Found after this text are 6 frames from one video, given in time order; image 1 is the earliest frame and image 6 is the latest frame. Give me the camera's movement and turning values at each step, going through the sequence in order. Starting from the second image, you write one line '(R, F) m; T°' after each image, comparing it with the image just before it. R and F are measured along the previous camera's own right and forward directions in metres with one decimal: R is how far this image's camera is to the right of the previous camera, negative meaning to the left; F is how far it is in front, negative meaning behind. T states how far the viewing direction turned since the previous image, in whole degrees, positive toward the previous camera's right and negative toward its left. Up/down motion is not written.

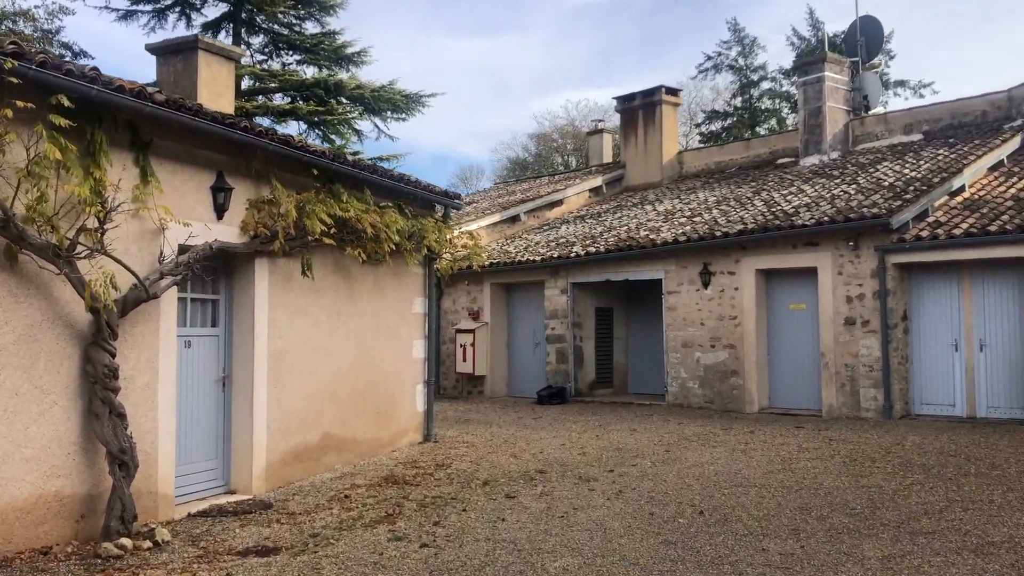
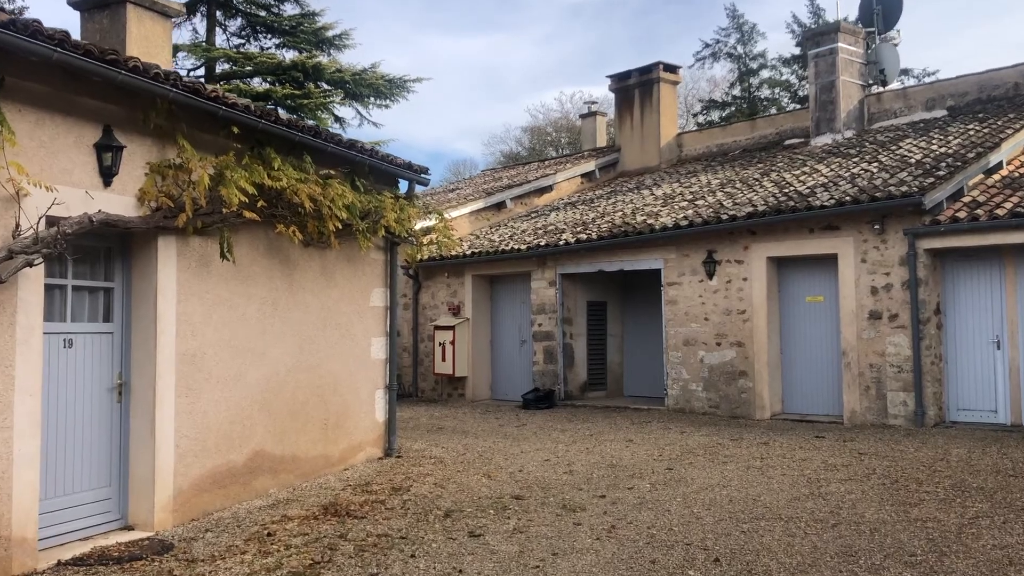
(+0.2, +1.2) m; 0°
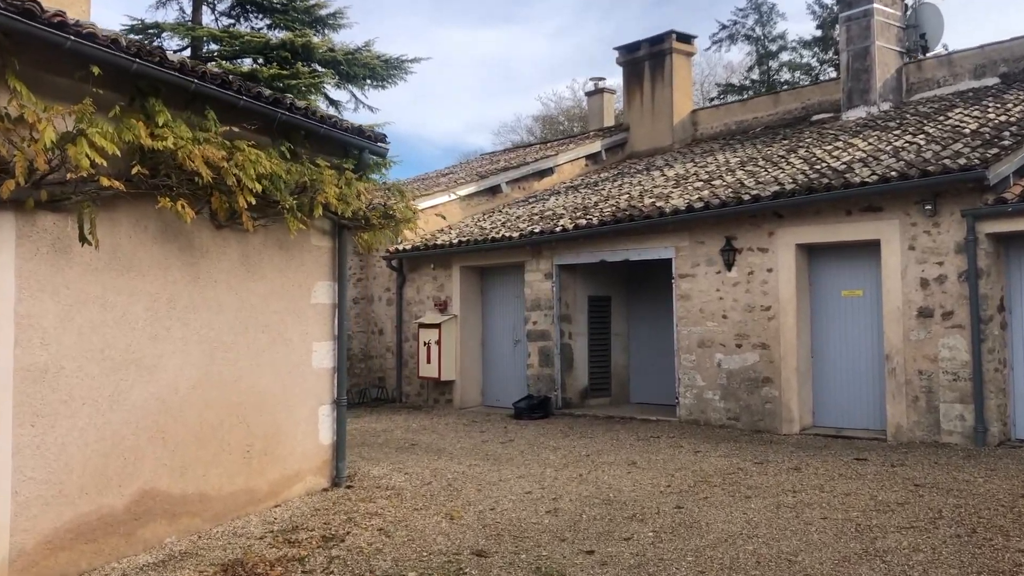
(+0.3, +1.3) m; -1°
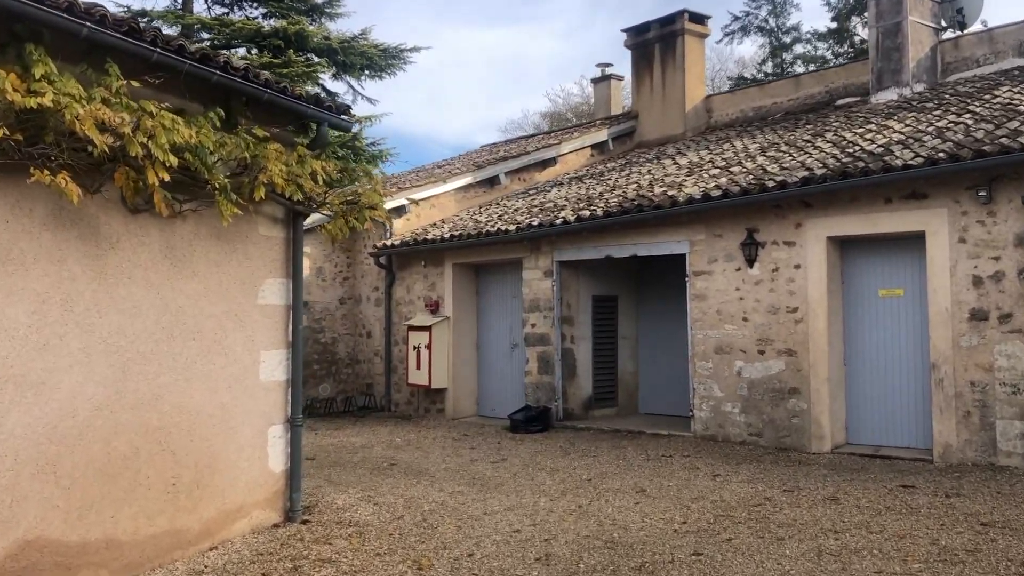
(+0.1, +0.9) m; -1°
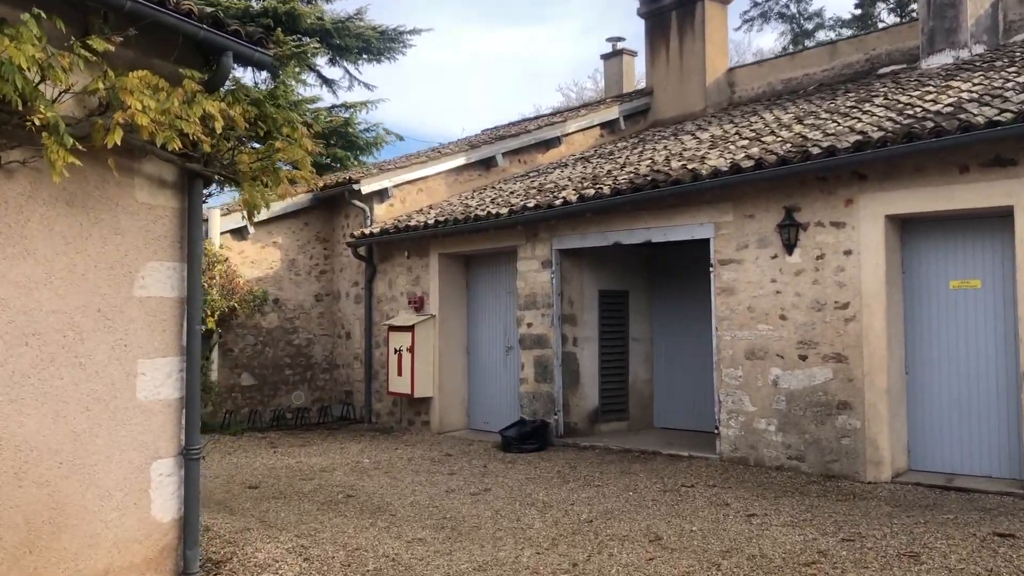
(+0.2, +1.3) m; -1°
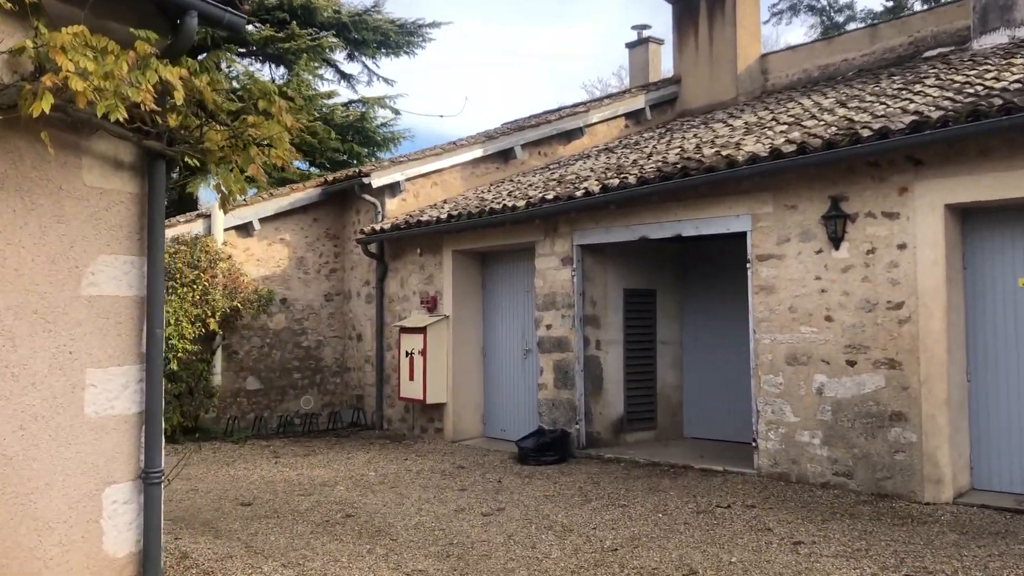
(0.0, +0.5) m; -2°
